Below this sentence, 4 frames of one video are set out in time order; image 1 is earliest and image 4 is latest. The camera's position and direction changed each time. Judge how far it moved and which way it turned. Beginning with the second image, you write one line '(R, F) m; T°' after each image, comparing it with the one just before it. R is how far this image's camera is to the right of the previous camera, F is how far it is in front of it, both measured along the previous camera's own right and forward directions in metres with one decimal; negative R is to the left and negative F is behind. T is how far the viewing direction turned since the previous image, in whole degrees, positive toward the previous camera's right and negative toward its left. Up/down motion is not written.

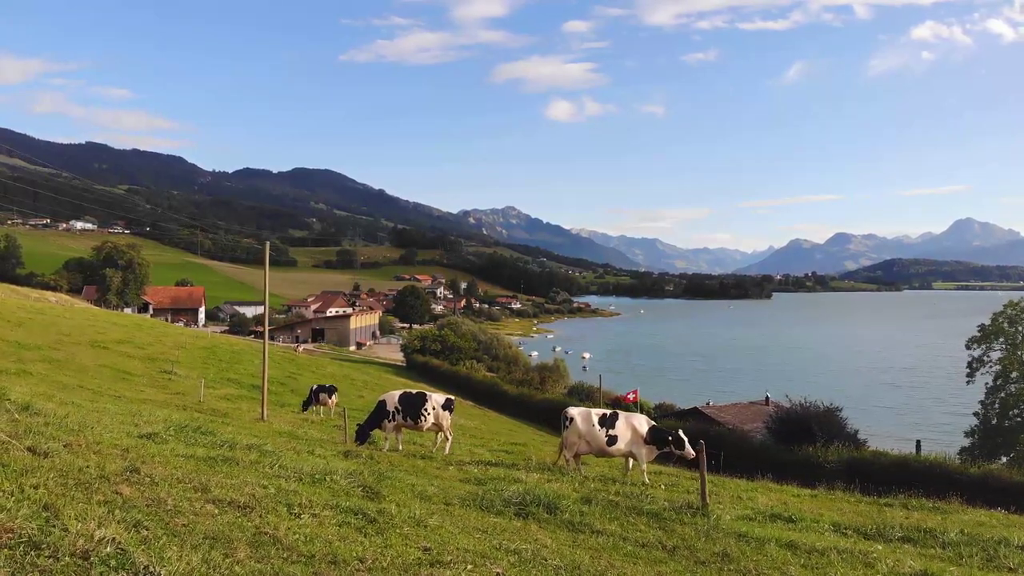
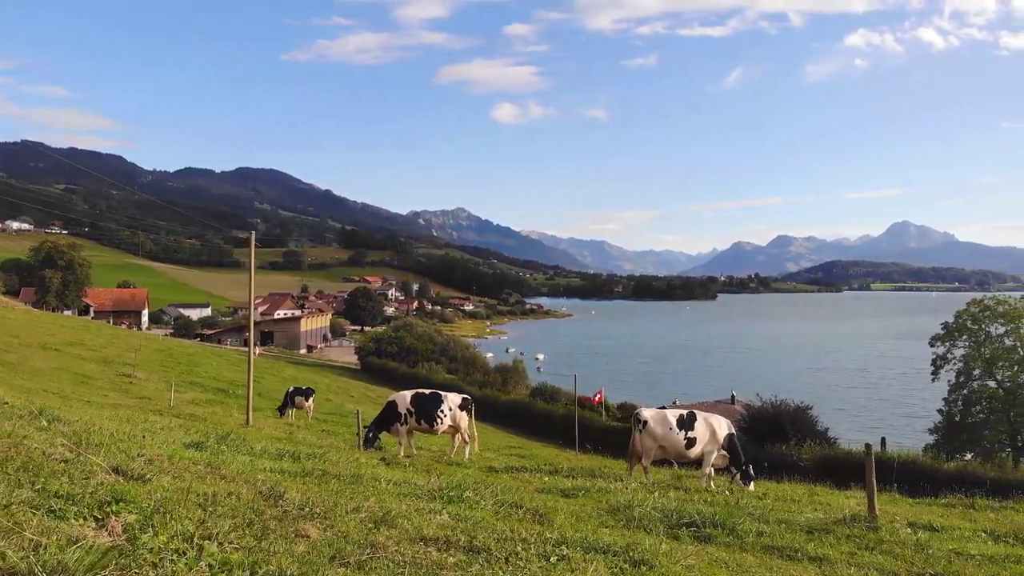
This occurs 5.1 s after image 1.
(-2.1, +1.5) m; +4°
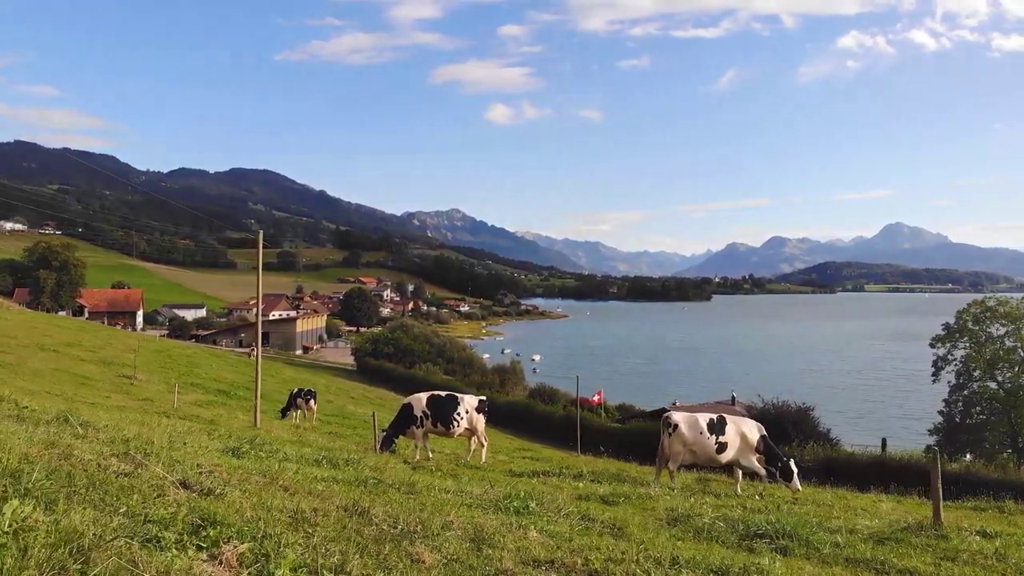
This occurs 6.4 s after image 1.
(-0.6, +0.3) m; 0°
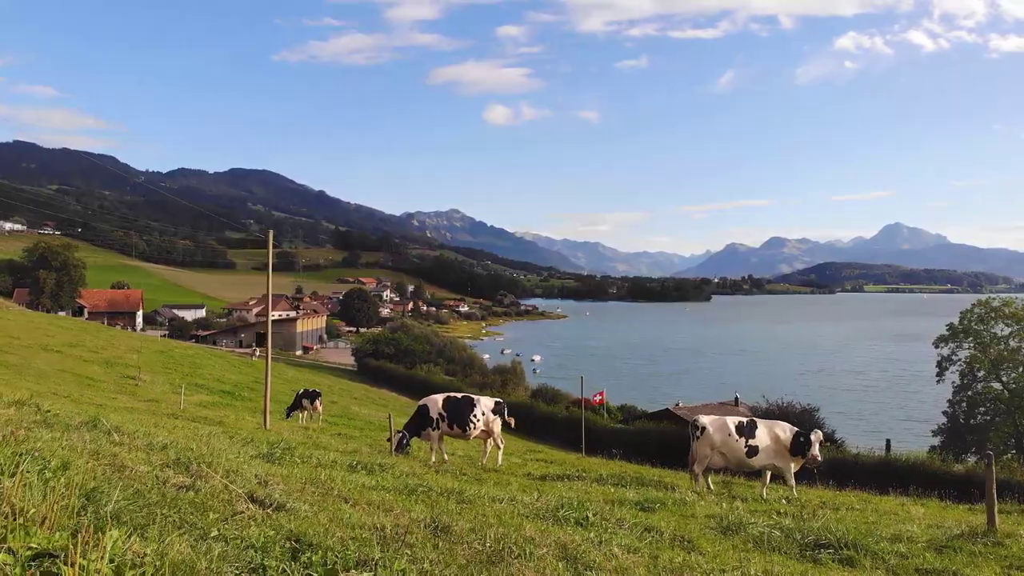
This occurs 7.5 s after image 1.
(-0.5, +0.2) m; 0°
